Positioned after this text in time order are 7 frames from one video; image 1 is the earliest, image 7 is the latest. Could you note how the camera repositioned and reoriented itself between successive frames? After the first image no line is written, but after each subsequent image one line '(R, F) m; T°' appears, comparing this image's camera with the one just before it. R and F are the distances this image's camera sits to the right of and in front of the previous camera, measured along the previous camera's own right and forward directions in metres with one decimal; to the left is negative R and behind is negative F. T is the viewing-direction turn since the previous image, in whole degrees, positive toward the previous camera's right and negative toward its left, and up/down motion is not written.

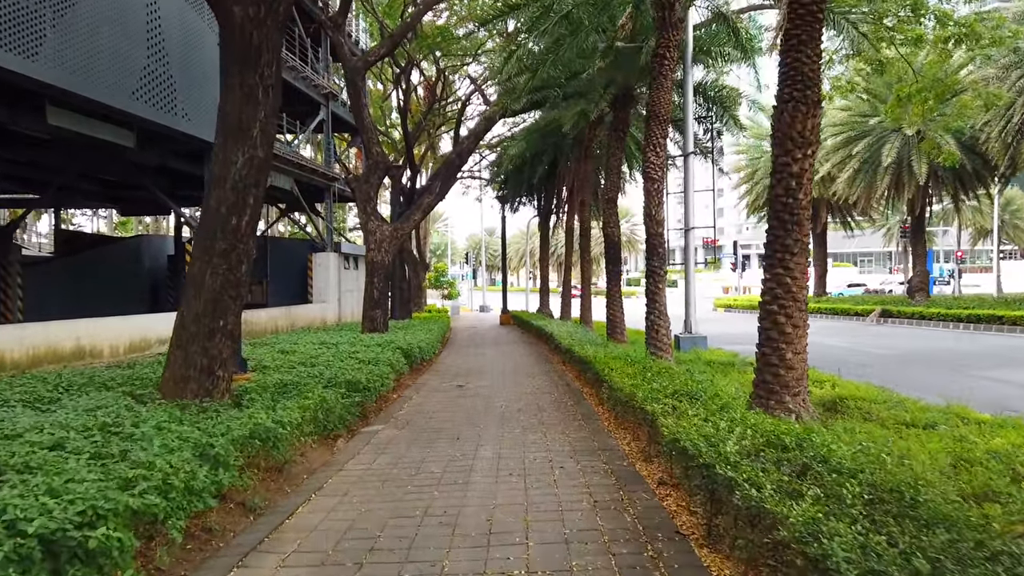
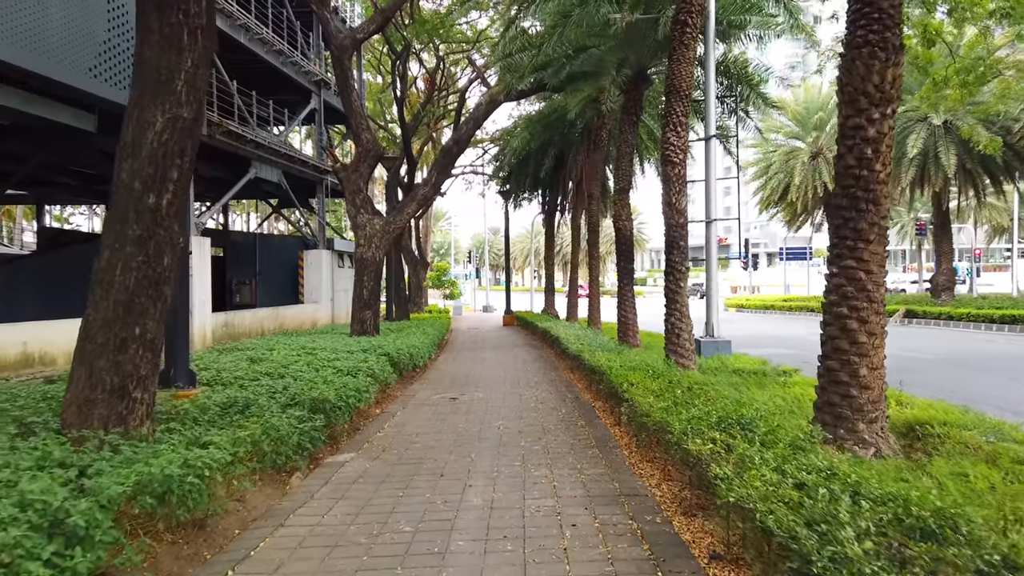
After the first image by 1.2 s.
(+0.1, +1.4) m; 0°
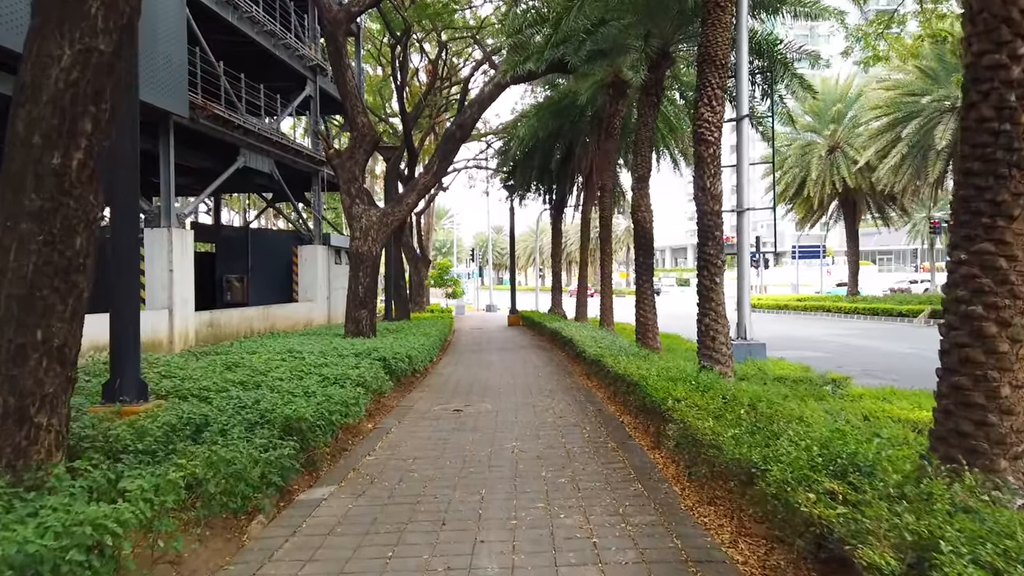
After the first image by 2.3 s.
(-0.1, +1.3) m; 0°
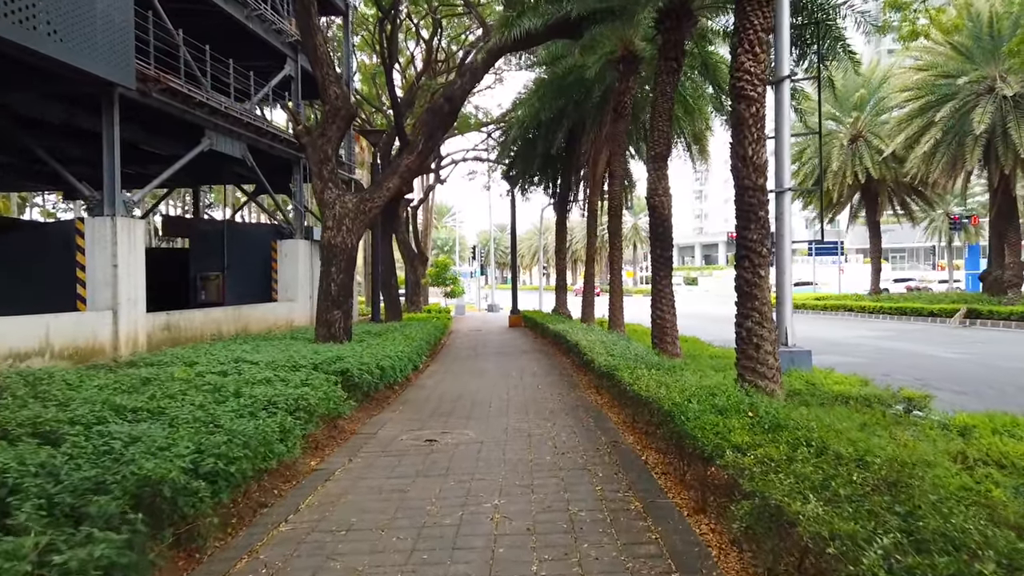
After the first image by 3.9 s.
(+0.2, +1.9) m; 0°
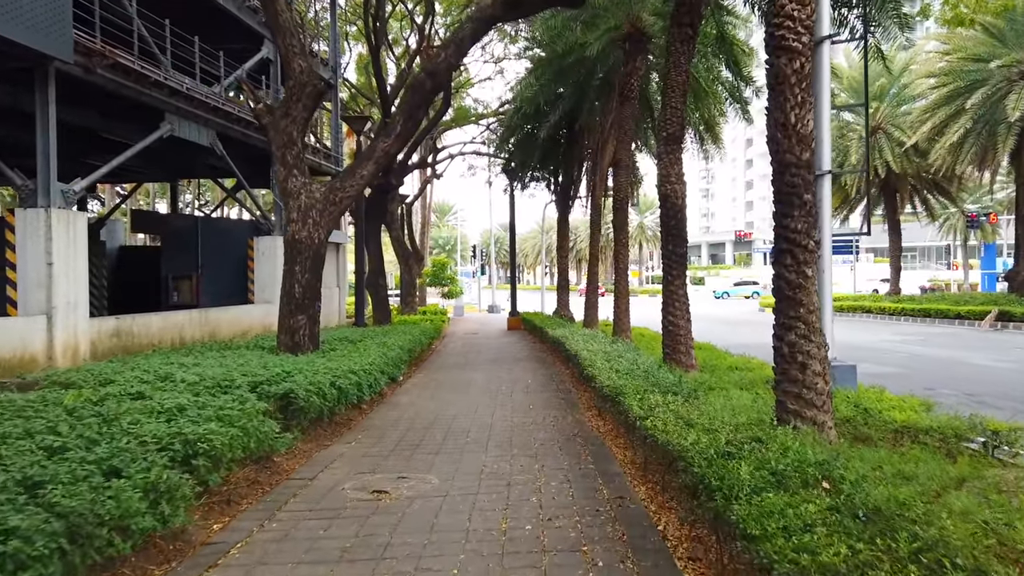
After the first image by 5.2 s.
(+0.2, +1.6) m; 0°
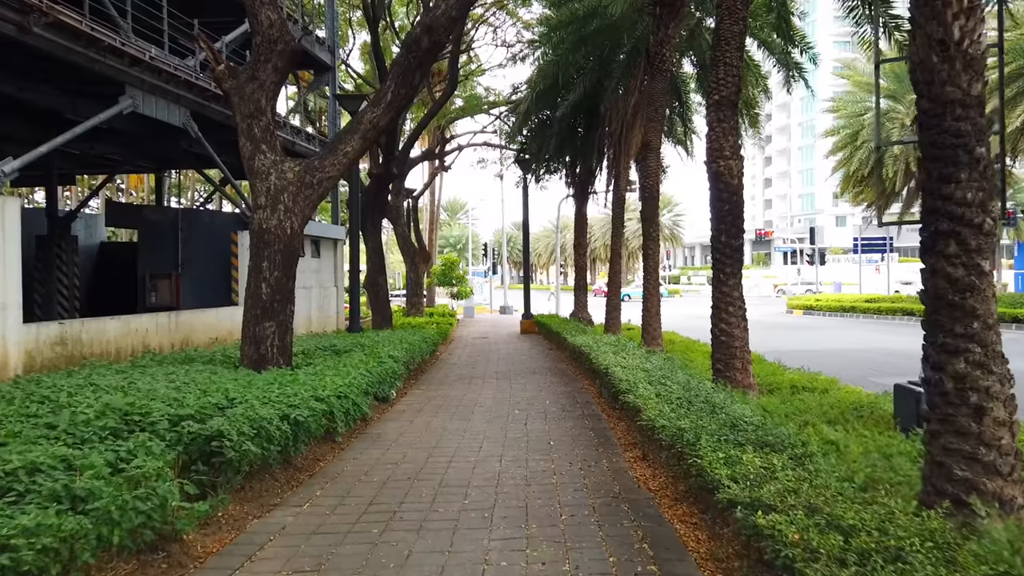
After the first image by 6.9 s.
(0.0, +1.9) m; -1°
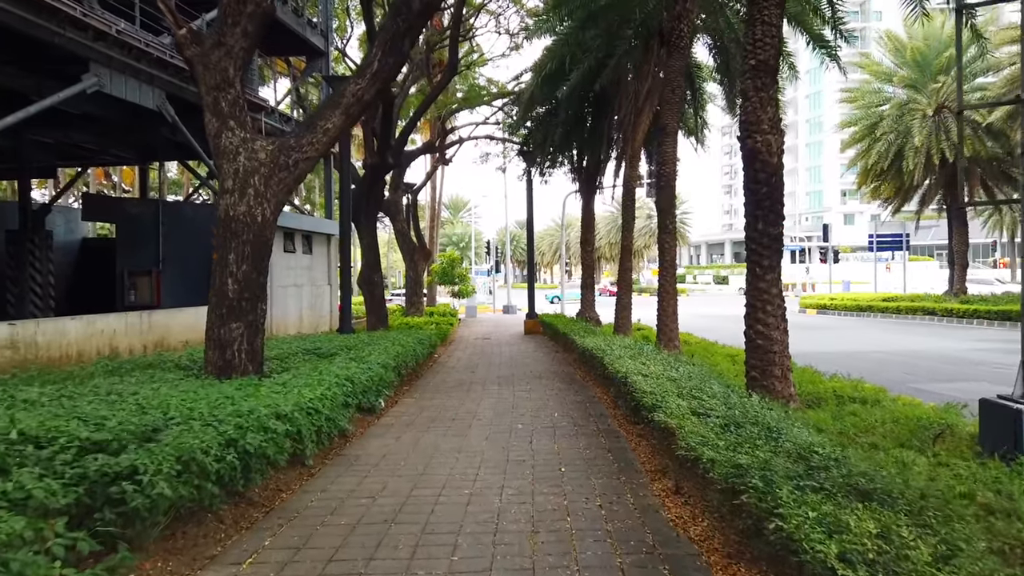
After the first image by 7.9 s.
(0.0, +1.1) m; 0°
